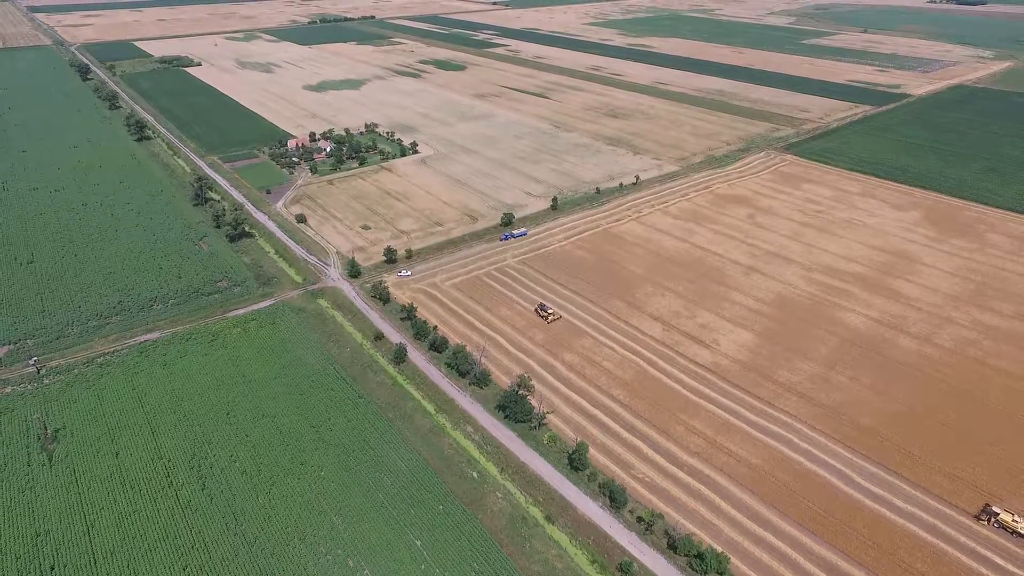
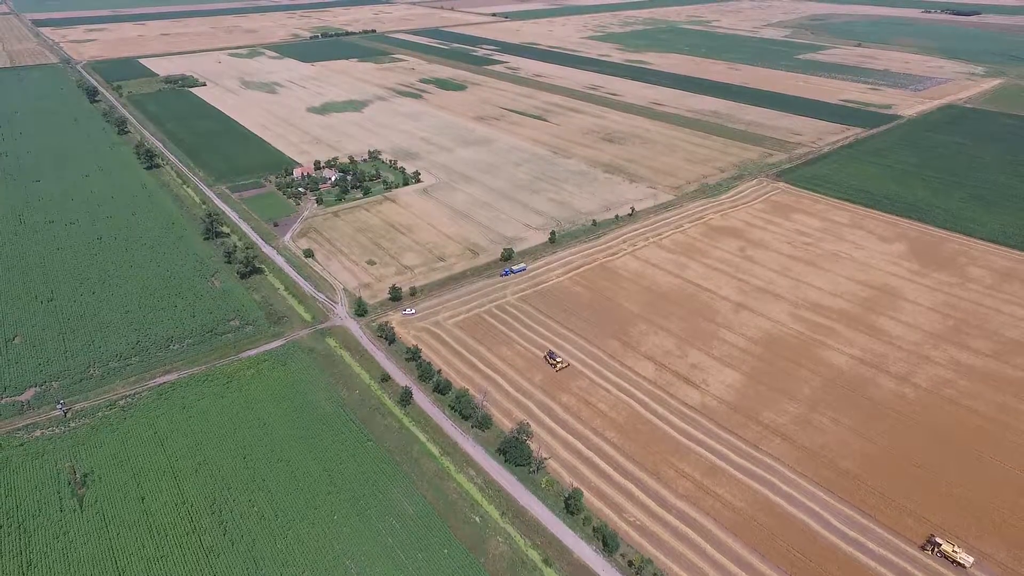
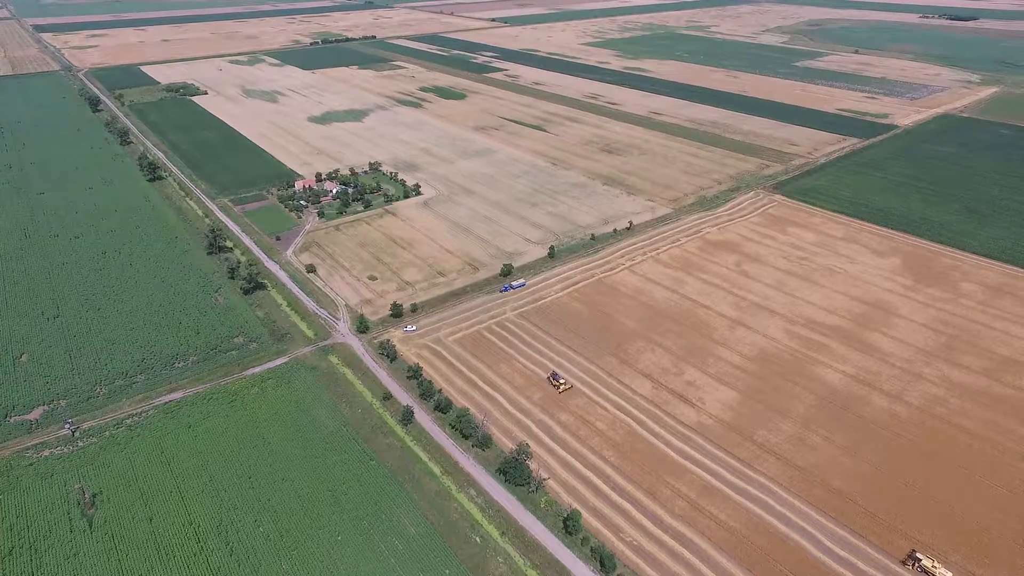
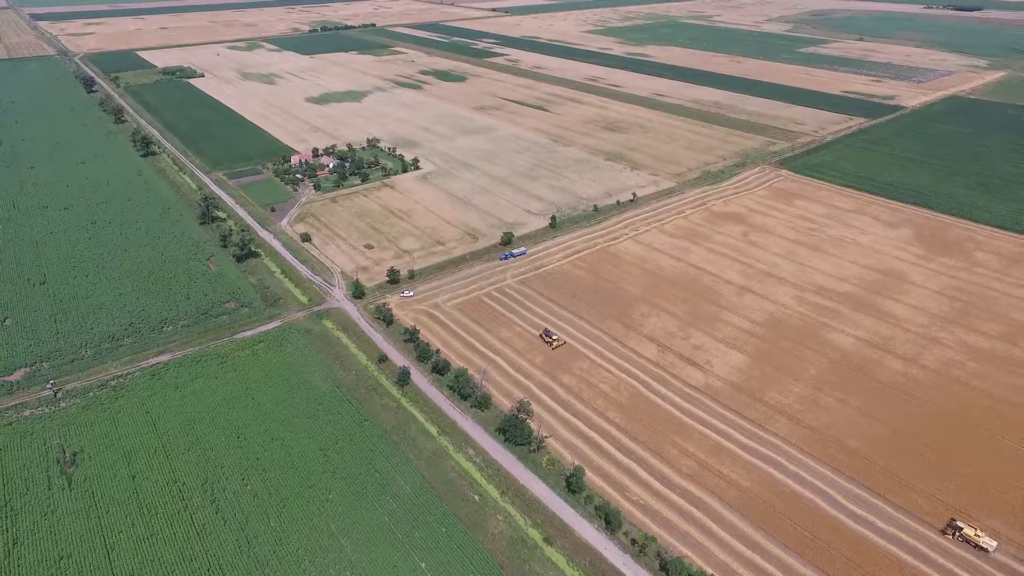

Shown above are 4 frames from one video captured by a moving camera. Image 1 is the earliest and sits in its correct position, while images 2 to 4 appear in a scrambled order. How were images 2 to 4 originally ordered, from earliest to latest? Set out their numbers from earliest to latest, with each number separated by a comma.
4, 2, 3
